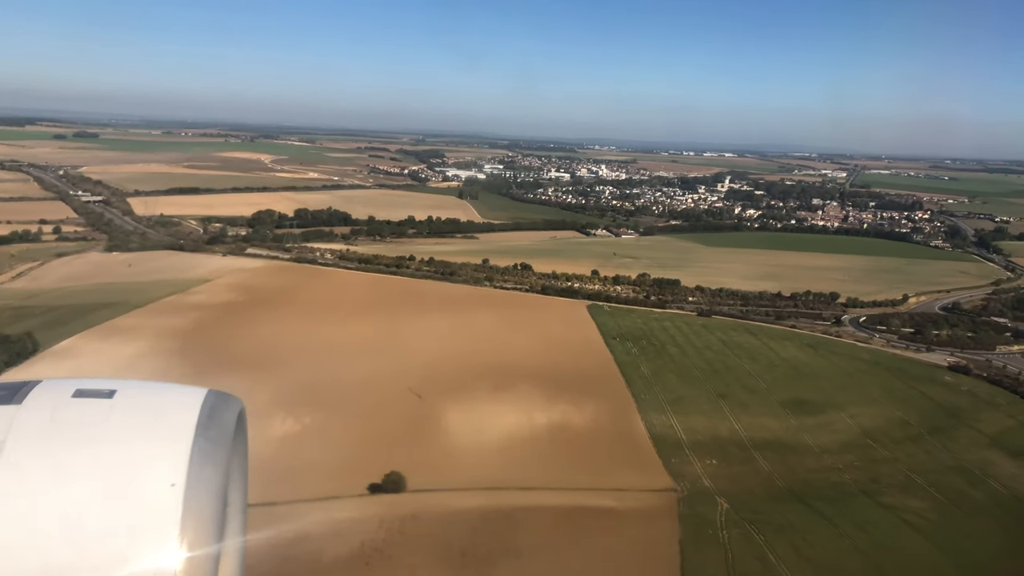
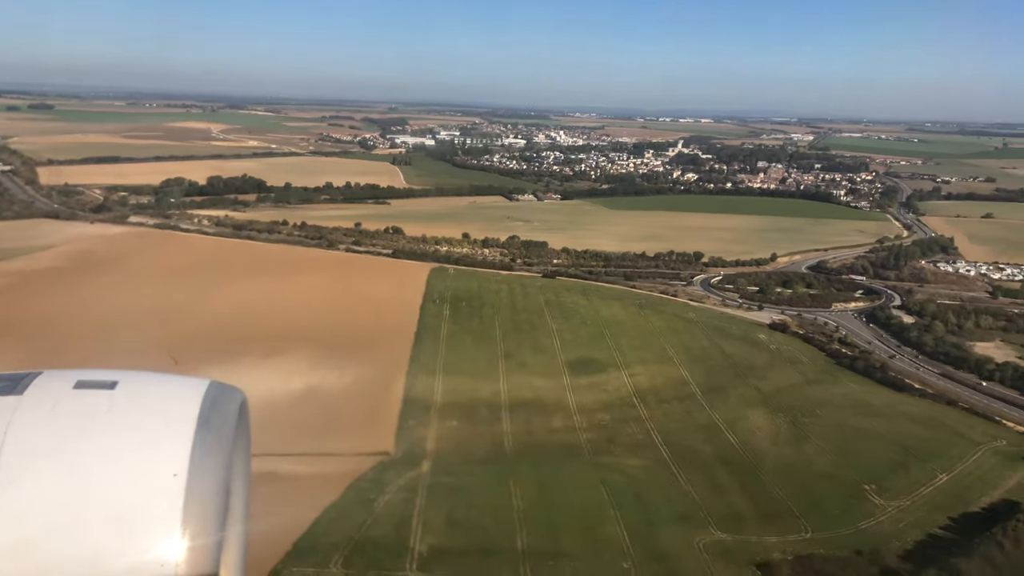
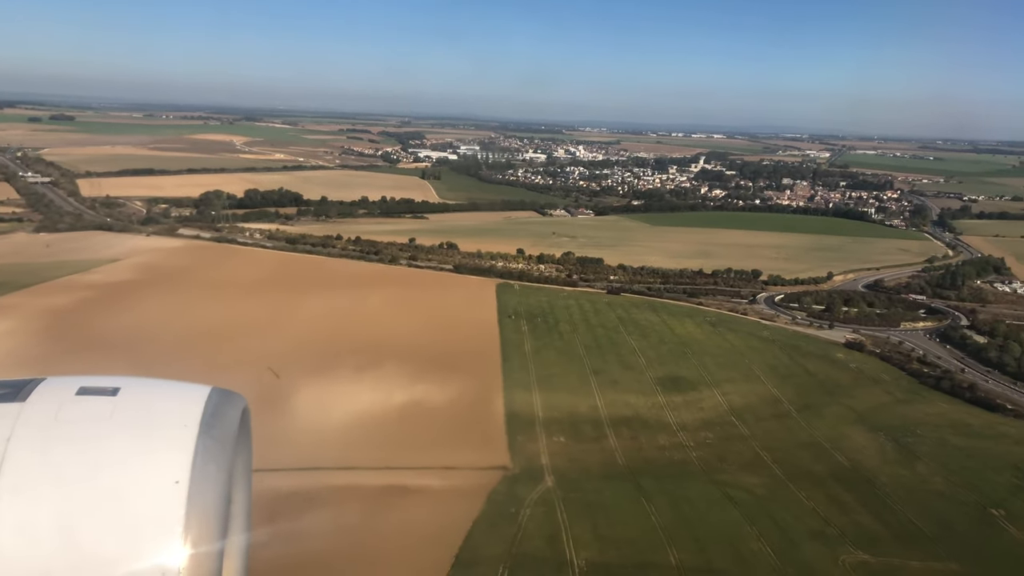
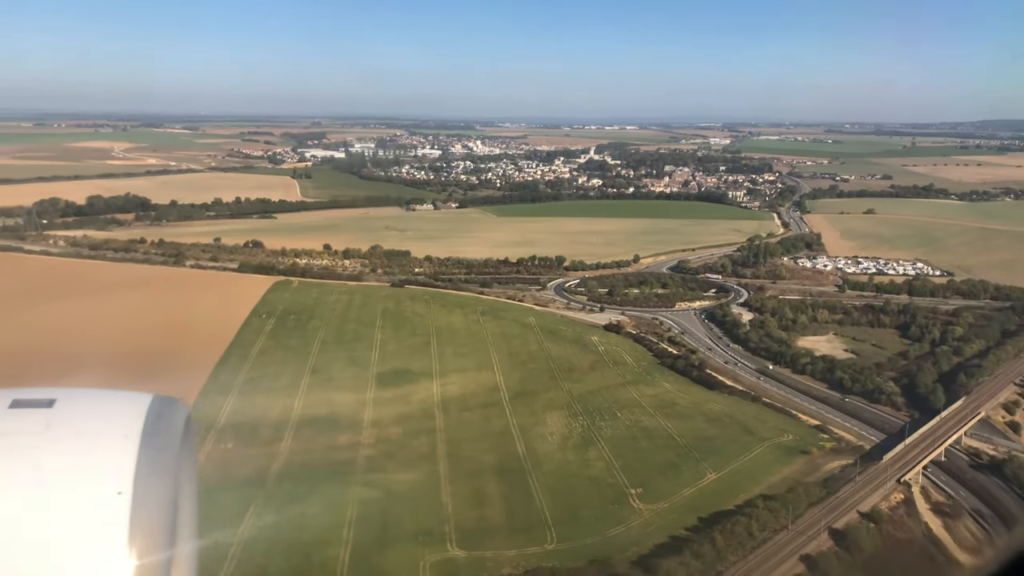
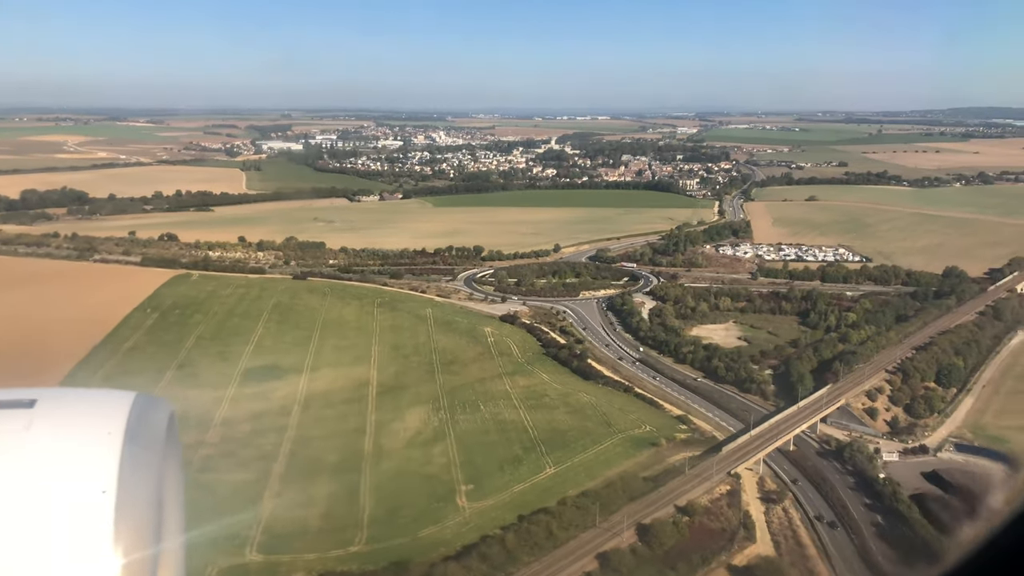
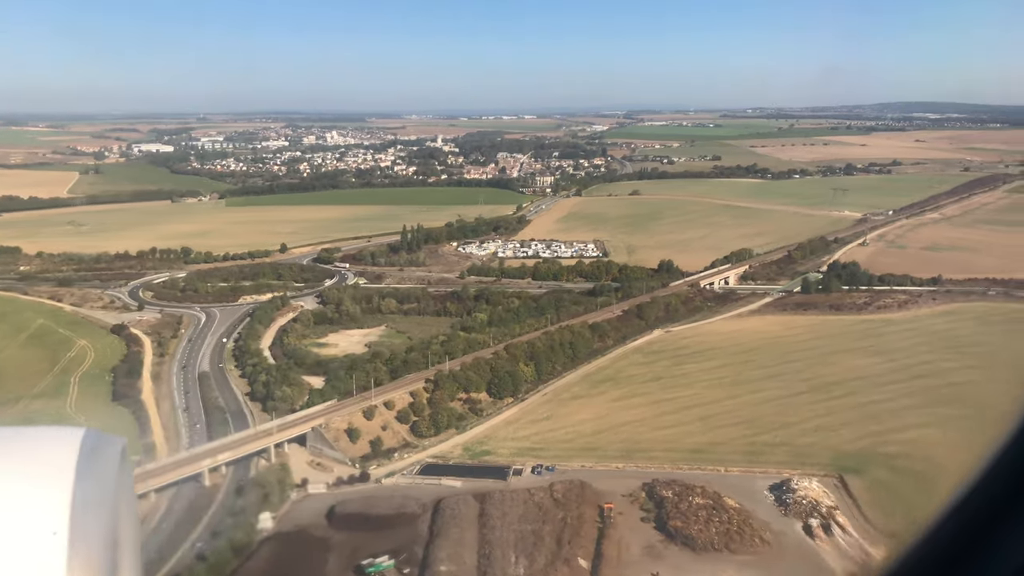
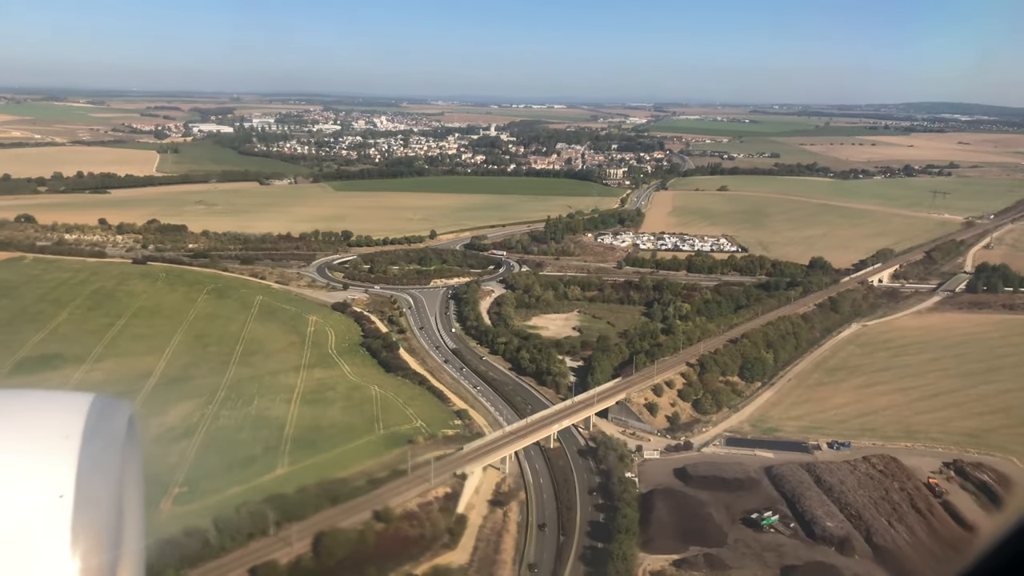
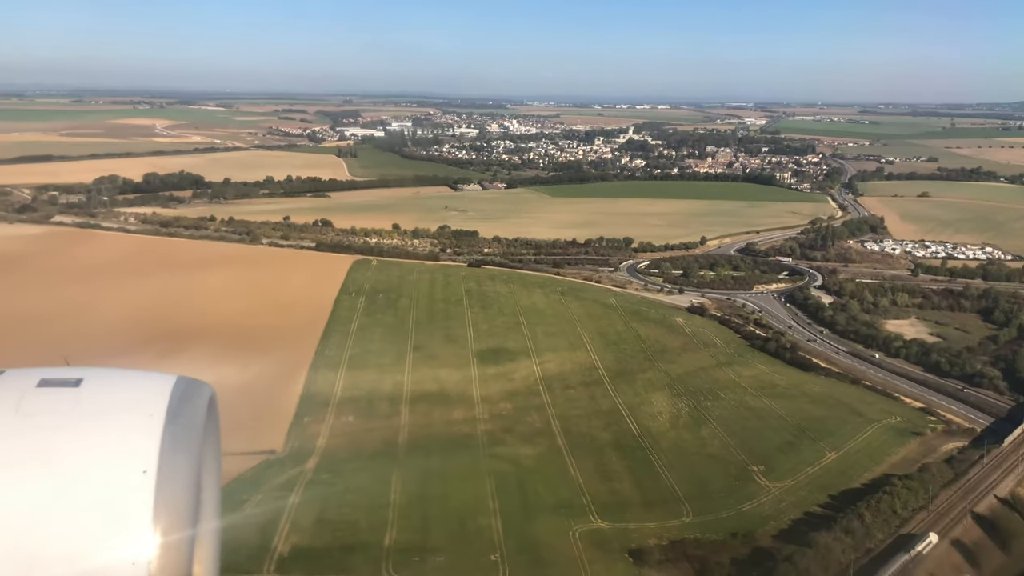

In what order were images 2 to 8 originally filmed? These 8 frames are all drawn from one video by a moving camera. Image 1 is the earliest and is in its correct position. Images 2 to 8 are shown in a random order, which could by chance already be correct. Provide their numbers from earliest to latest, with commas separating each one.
3, 2, 8, 4, 5, 7, 6
